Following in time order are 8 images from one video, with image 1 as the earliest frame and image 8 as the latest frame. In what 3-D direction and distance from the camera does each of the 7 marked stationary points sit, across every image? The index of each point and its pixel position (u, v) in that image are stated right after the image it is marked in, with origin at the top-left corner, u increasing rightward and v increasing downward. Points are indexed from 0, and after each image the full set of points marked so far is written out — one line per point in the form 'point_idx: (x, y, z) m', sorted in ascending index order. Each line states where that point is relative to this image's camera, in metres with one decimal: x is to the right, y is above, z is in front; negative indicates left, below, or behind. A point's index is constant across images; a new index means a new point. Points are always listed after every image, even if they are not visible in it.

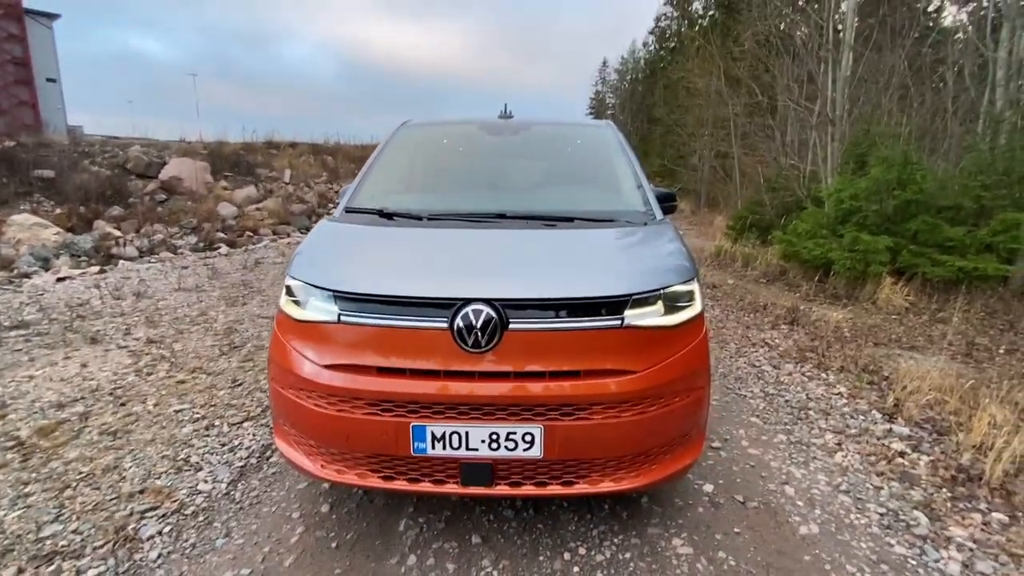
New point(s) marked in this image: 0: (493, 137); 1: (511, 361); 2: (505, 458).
0: (-0.2, +1.1, +3.6) m
1: (0.0, -0.3, +1.9) m
2: (0.0, -0.7, +1.9) m
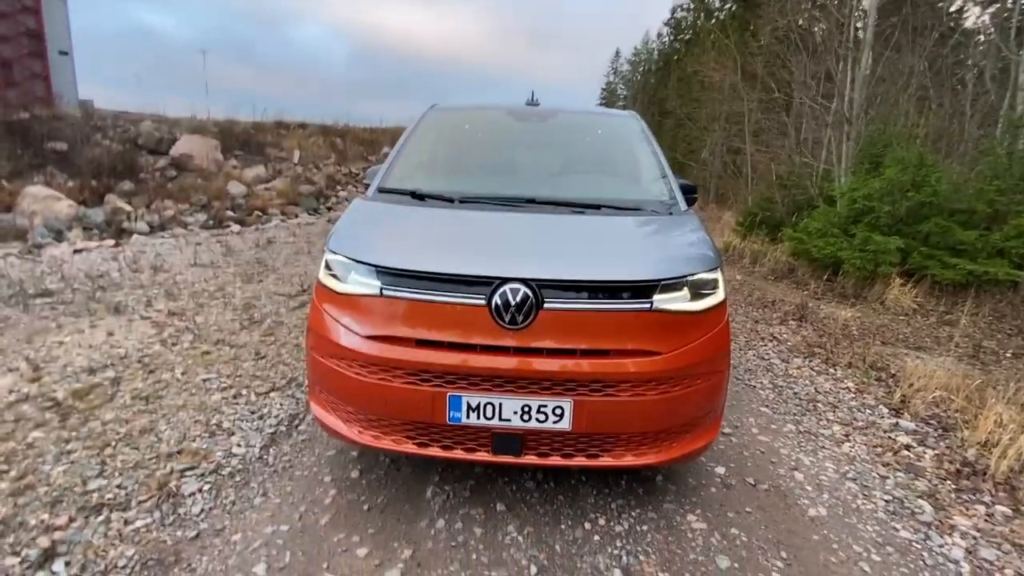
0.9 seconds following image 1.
0: (0.0, +1.3, +3.7) m
1: (+0.1, -0.2, +2.0) m
2: (+0.1, -0.6, +2.0) m
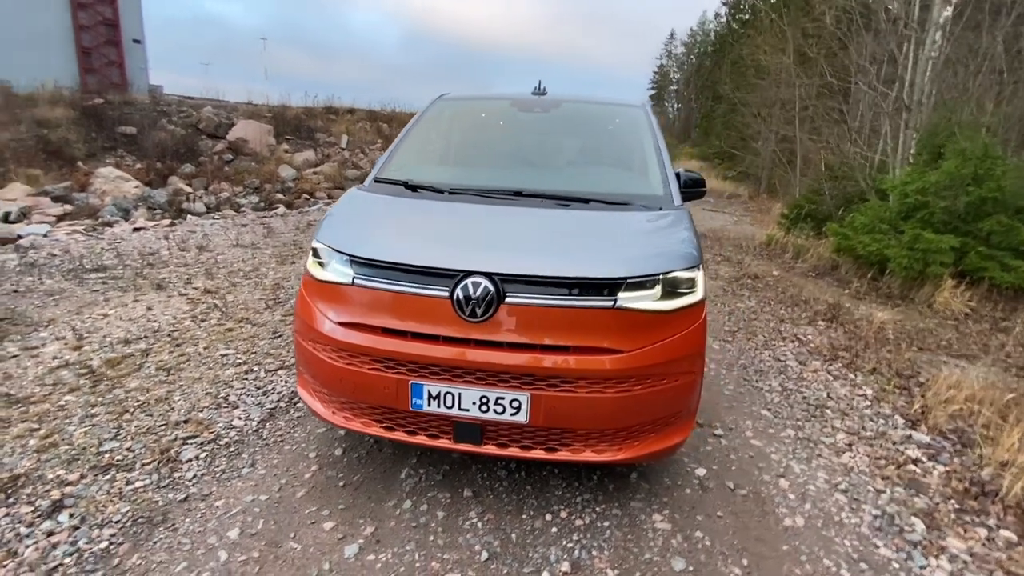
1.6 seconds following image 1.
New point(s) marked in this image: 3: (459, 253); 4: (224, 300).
0: (0.0, +1.3, +3.6) m
1: (0.0, -0.2, +2.0) m
2: (-0.1, -0.6, +2.0) m
3: (-0.2, +0.2, +2.1) m
4: (-3.3, -0.1, +5.5) m
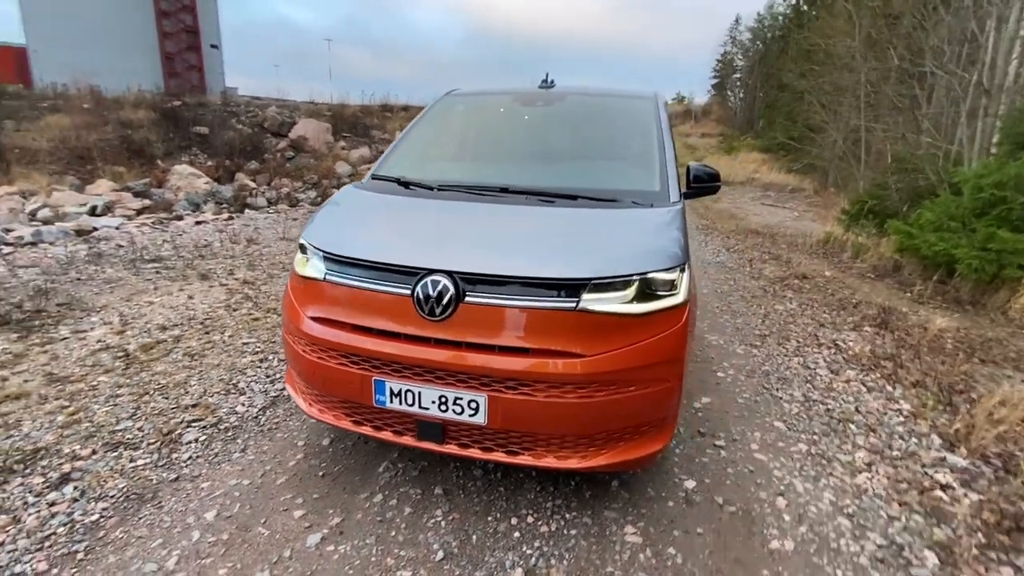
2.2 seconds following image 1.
0: (+0.1, +1.3, +3.6) m
1: (-0.2, -0.2, +2.0) m
2: (-0.3, -0.6, +2.0) m
3: (-0.4, +0.2, +2.1) m
4: (-3.0, 0.0, +5.8) m
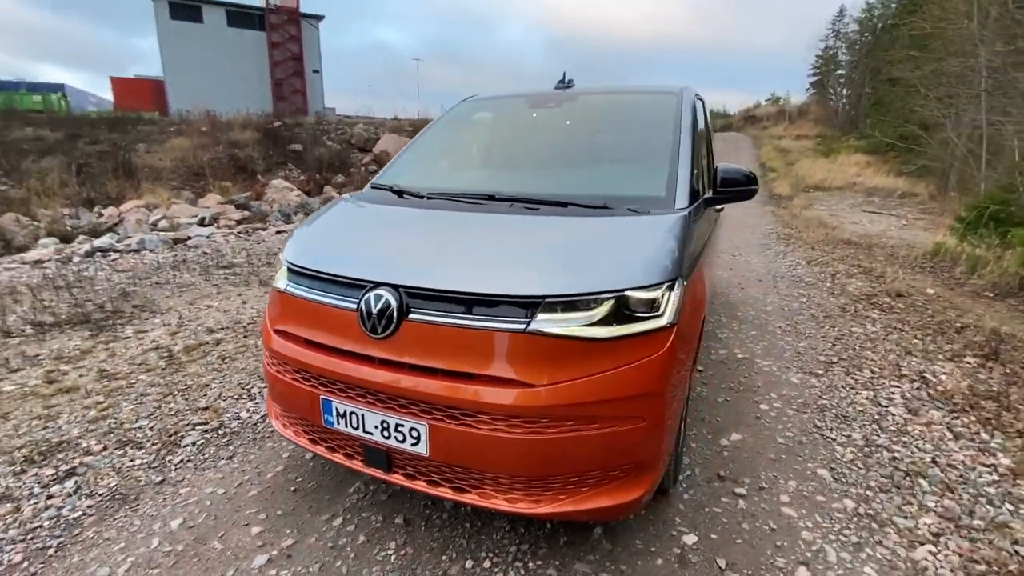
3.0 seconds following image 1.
0: (+0.2, +1.2, +3.4) m
1: (-0.4, -0.2, +1.8) m
2: (-0.4, -0.6, +1.9) m
3: (-0.6, +0.1, +2.0) m
4: (-2.6, -0.1, +6.0) m
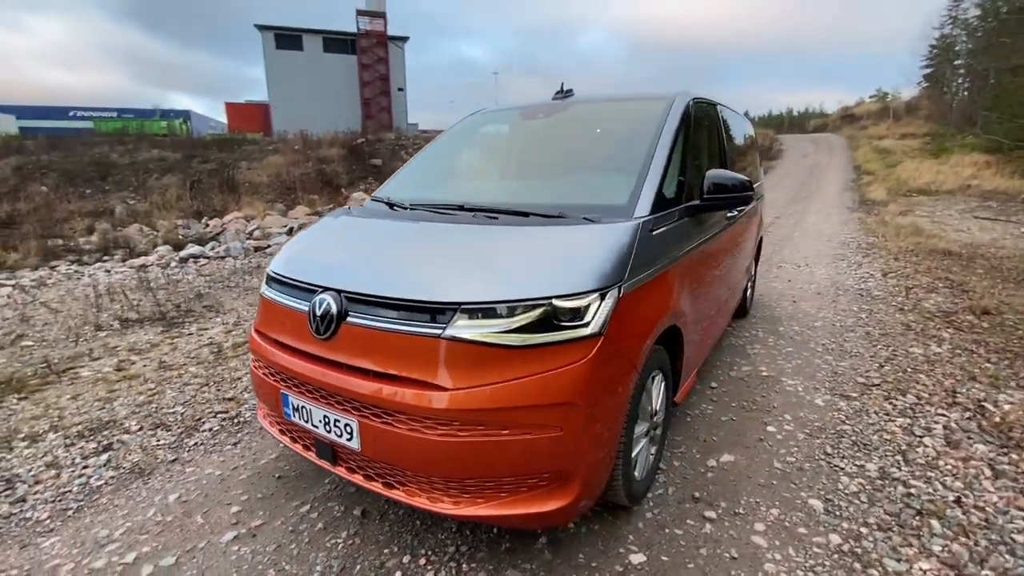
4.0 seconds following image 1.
0: (+0.2, +1.2, +3.4) m
1: (-0.7, -0.3, +1.9) m
2: (-0.7, -0.6, +2.0) m
3: (-0.8, +0.1, +2.1) m
4: (-2.2, -0.2, +6.4) m
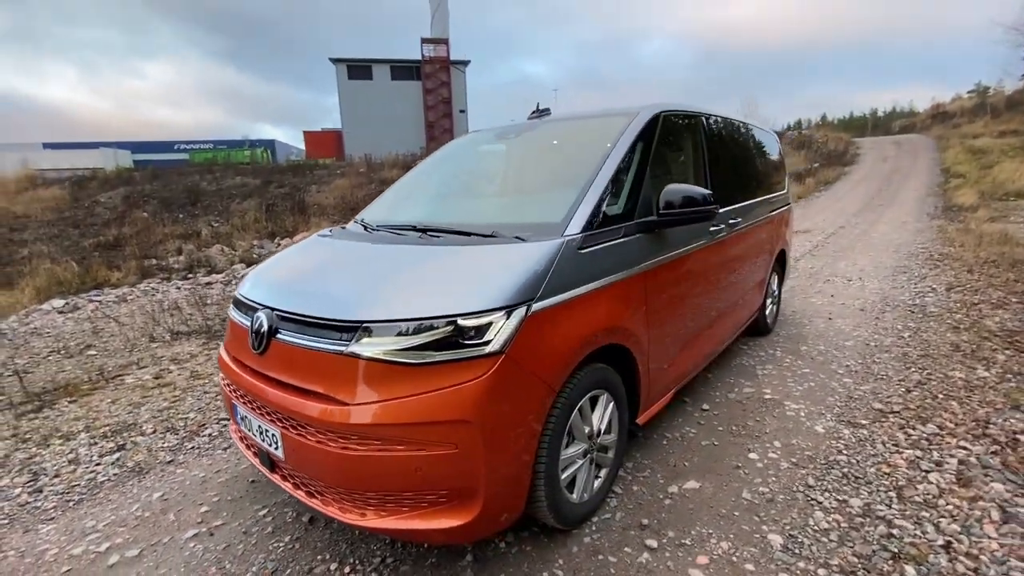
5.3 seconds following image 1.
0: (0.0, +1.1, +3.5) m
1: (-1.0, -0.3, +2.1) m
2: (-1.1, -0.7, +2.1) m
3: (-1.1, 0.0, +2.3) m
4: (-1.9, -0.4, +6.7) m
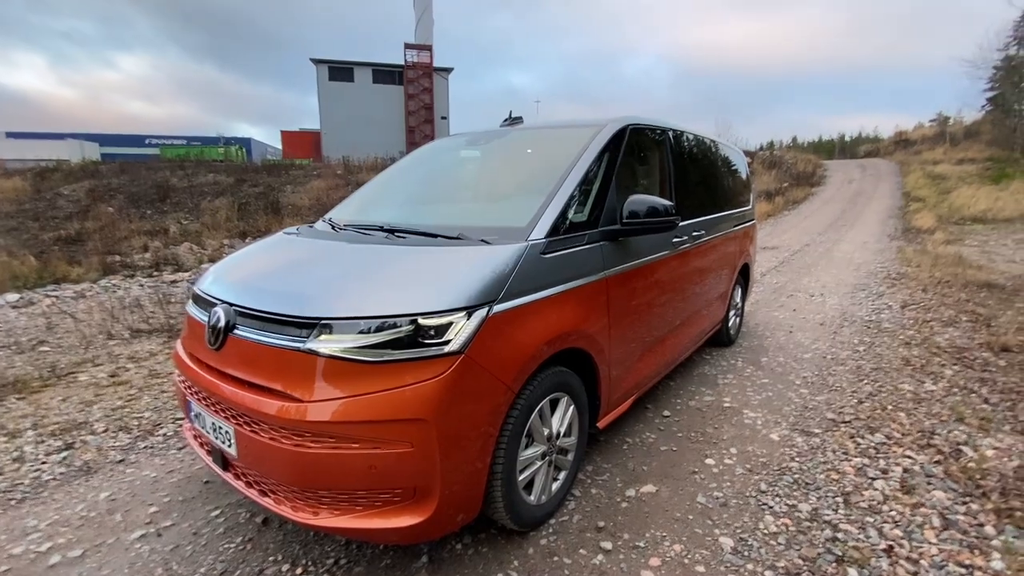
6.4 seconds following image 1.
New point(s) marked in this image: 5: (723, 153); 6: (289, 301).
0: (-0.2, +1.0, +3.5) m
1: (-1.2, -0.3, +2.1) m
2: (-1.3, -0.7, +2.1) m
3: (-1.3, 0.0, +2.3) m
4: (-2.3, -0.4, +6.7) m
5: (+2.3, +1.5, +5.2) m
6: (-0.9, 0.0, +2.0) m
